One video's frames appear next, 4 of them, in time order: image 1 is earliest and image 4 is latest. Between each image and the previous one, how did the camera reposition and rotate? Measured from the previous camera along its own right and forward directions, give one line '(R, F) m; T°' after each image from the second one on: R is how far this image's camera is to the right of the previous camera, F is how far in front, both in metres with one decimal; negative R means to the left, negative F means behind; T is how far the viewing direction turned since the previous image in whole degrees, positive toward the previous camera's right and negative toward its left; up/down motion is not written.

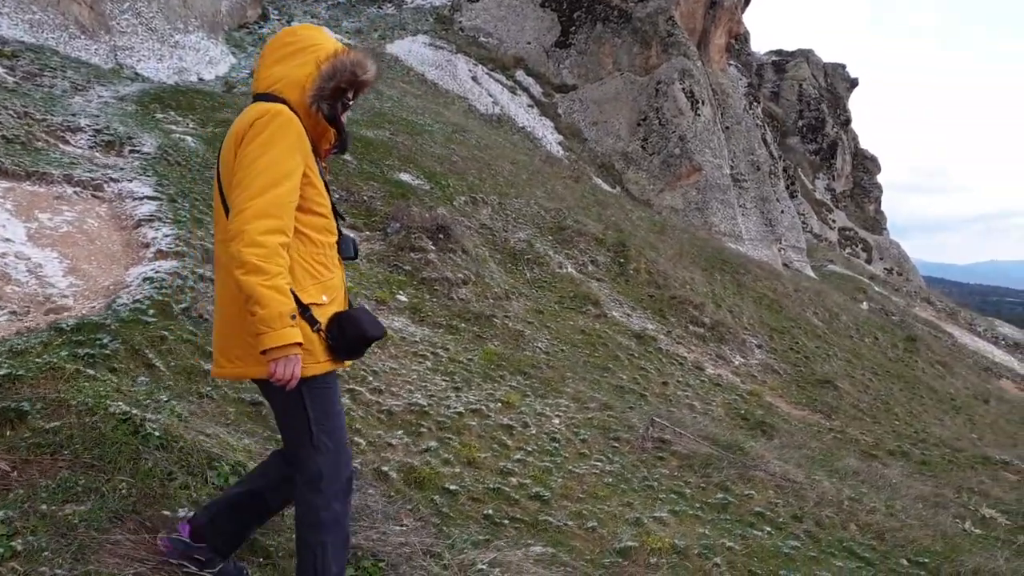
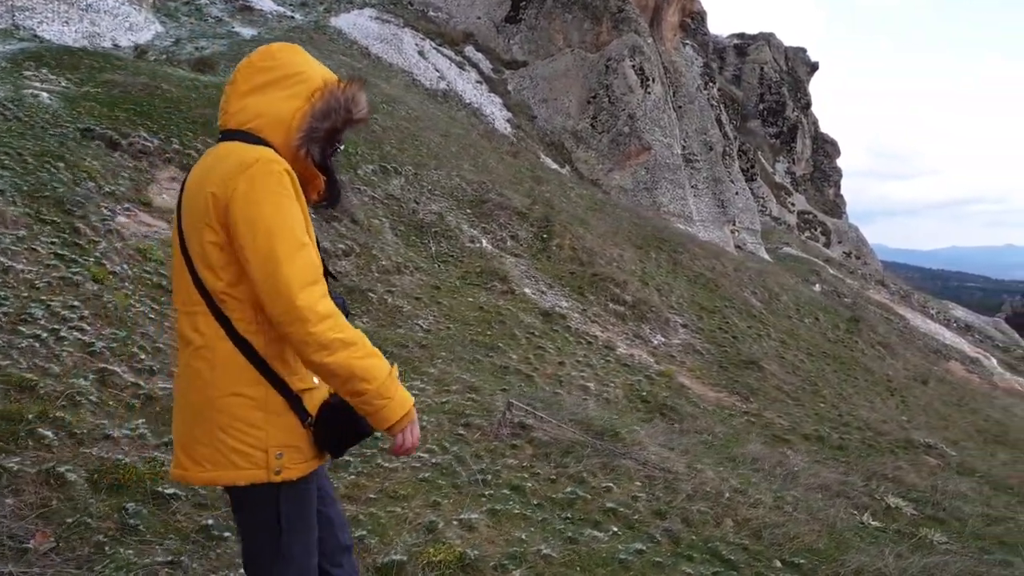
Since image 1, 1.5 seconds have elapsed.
(+1.0, +0.7) m; +2°
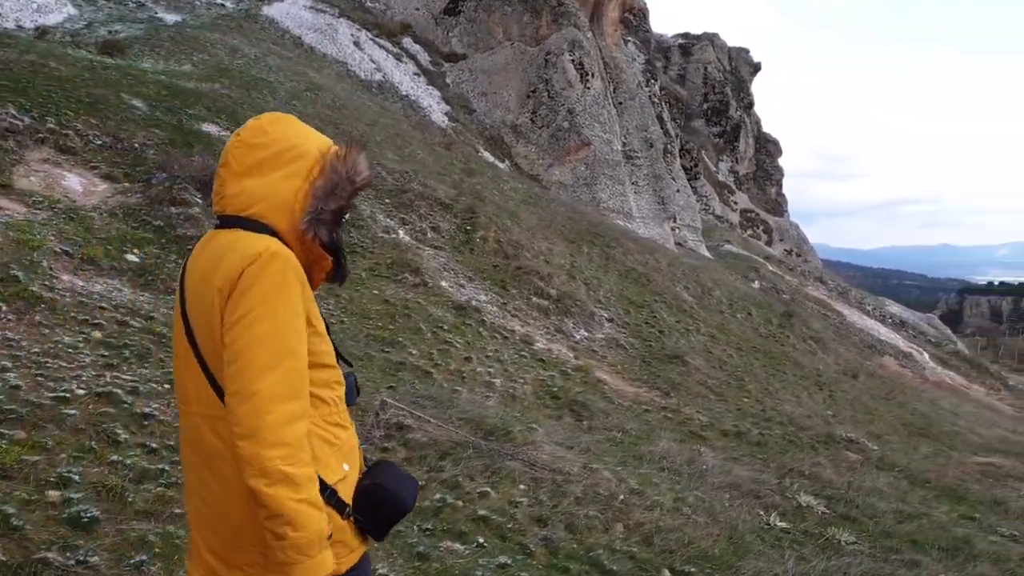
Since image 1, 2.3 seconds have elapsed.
(+0.5, +0.5) m; +4°
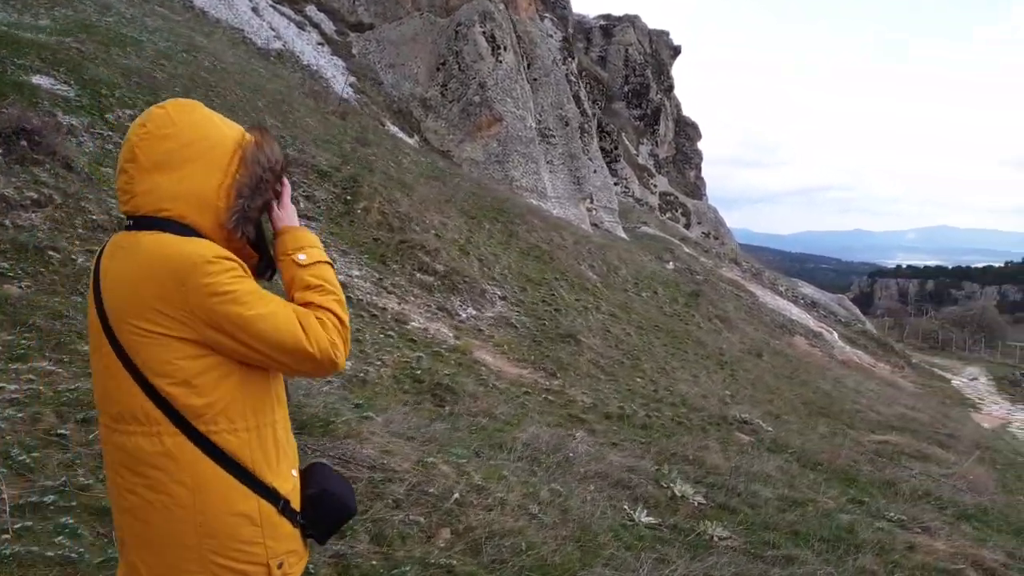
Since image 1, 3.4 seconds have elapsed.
(+0.7, +0.8) m; +6°
